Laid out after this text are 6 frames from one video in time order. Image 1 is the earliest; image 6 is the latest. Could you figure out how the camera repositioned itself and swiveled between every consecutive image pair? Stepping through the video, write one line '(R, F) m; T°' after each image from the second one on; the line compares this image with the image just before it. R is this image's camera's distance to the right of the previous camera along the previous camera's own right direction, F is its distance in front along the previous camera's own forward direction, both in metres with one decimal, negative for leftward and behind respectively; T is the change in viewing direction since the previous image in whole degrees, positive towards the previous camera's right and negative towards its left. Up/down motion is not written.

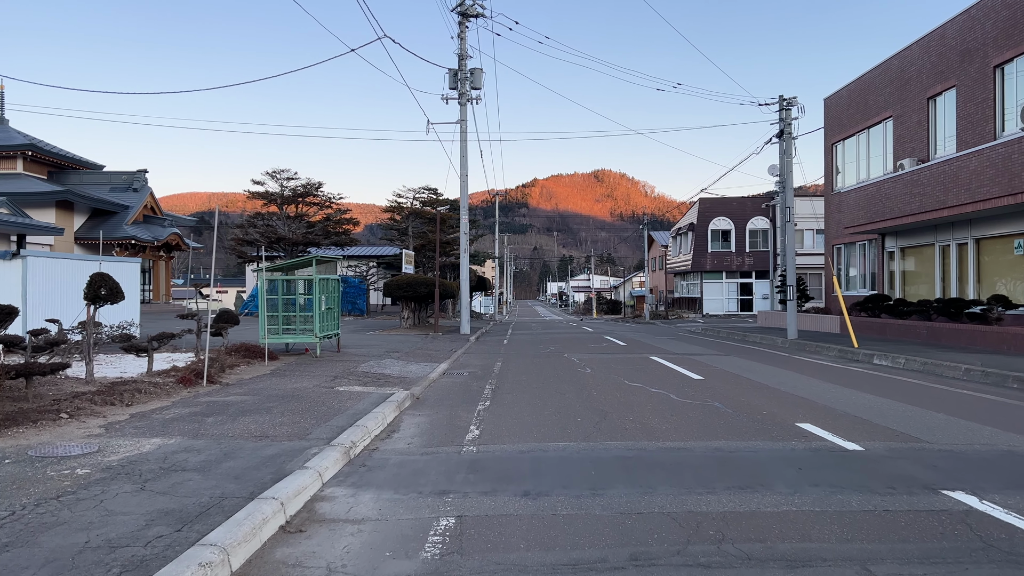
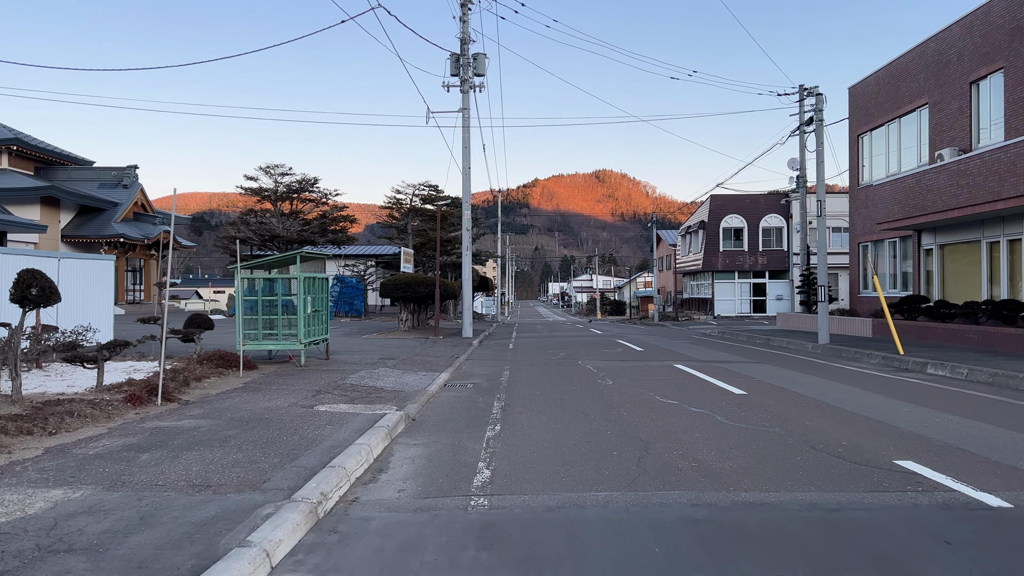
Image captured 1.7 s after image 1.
(-0.2, +1.7) m; 0°
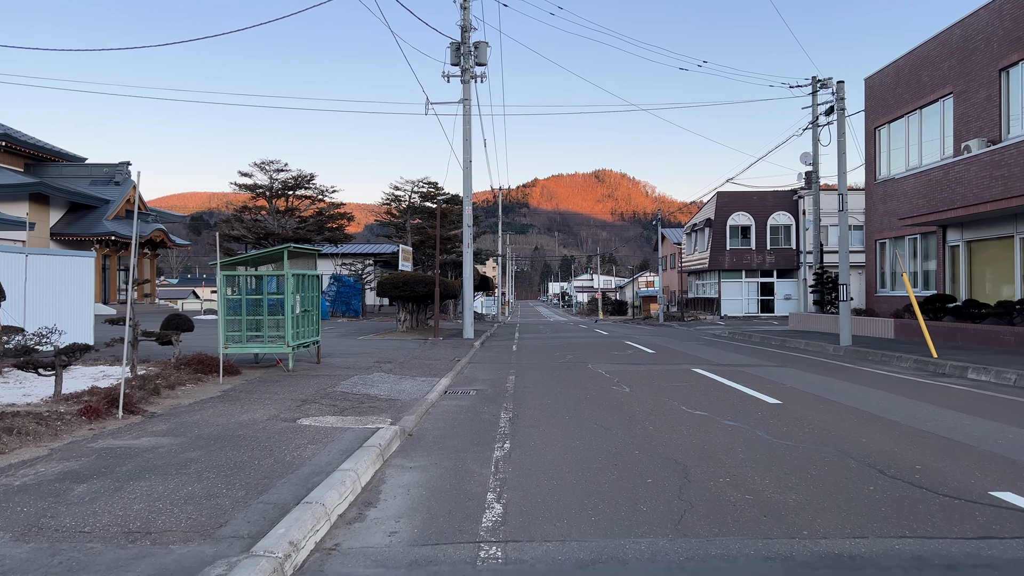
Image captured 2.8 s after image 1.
(-0.1, +1.1) m; 0°
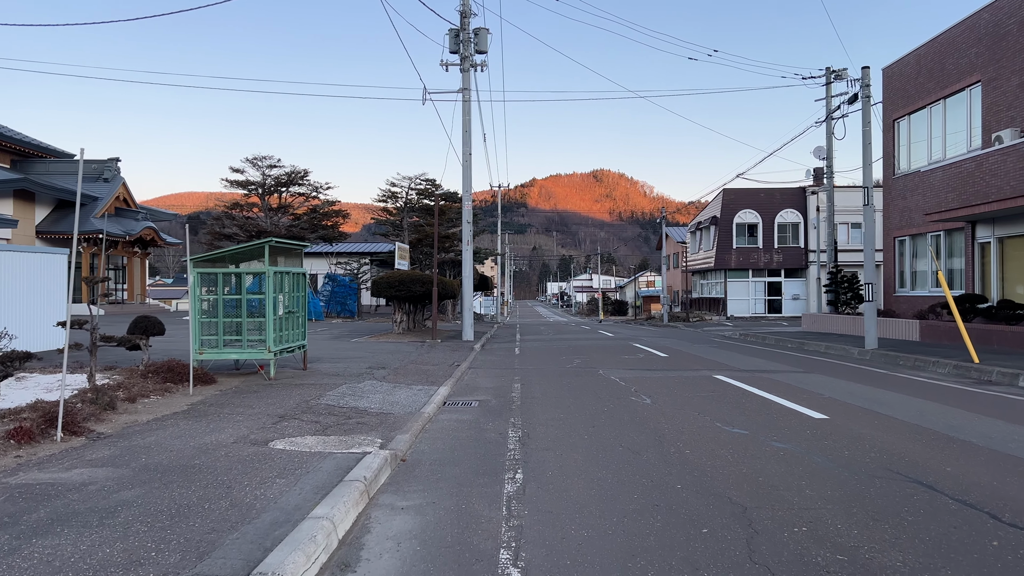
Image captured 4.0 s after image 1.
(-0.1, +1.2) m; 0°
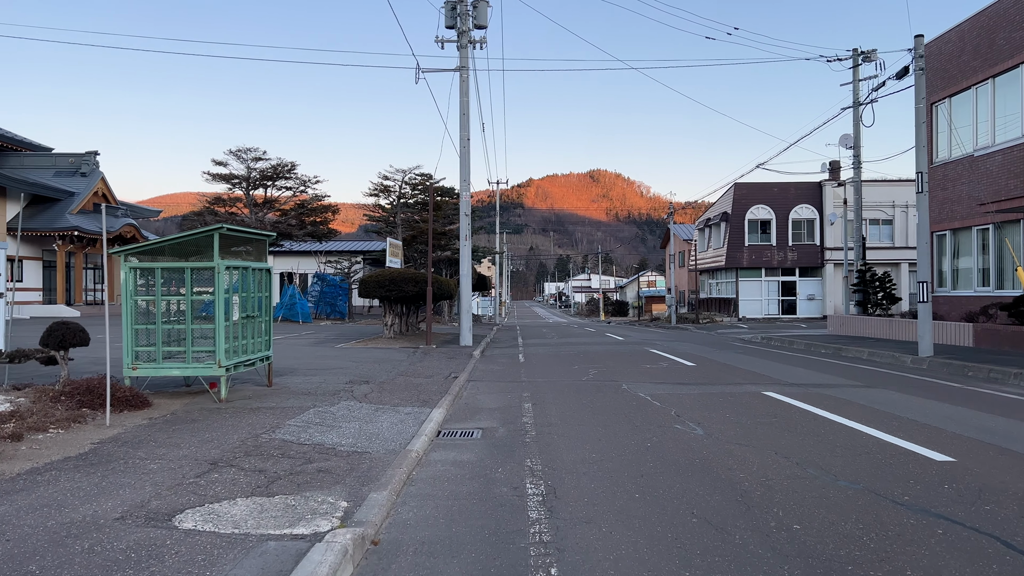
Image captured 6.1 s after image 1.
(-0.2, +2.2) m; 0°
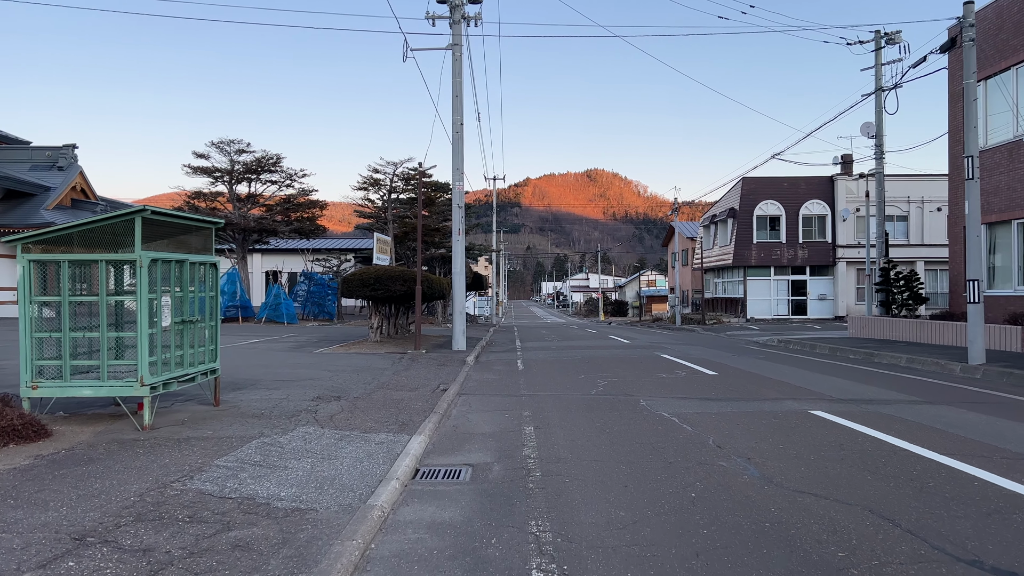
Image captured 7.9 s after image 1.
(0.0, +1.8) m; 0°
